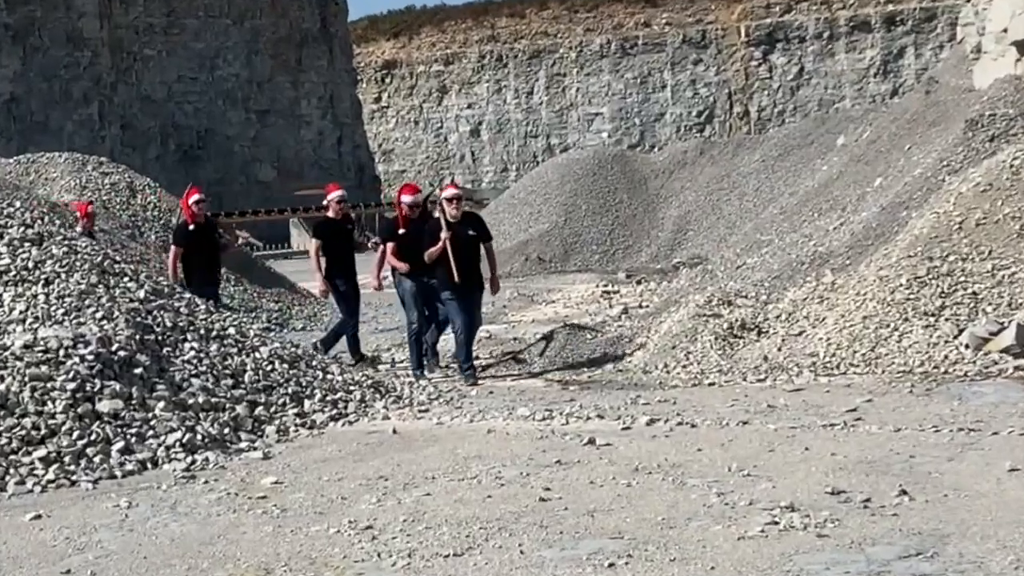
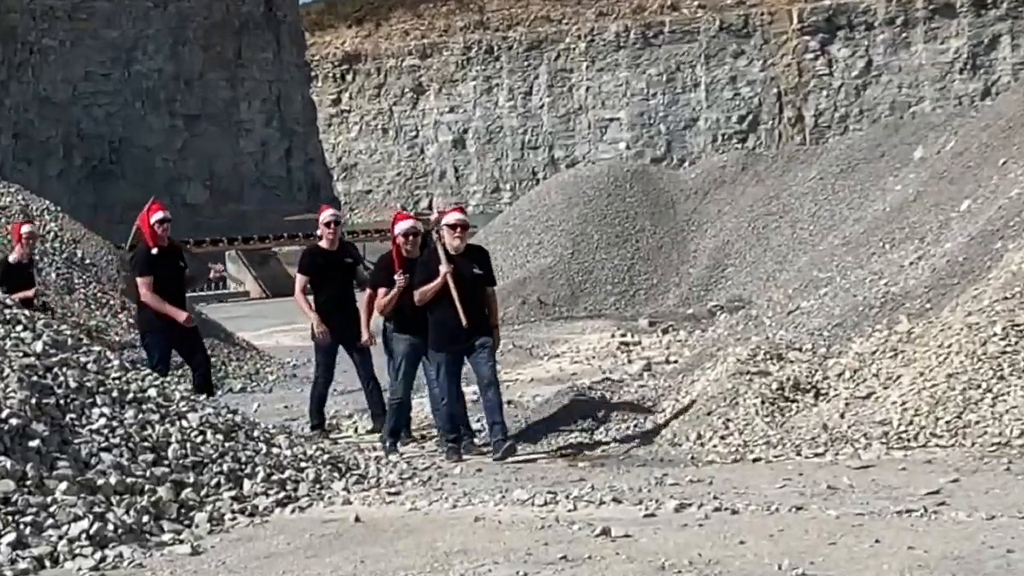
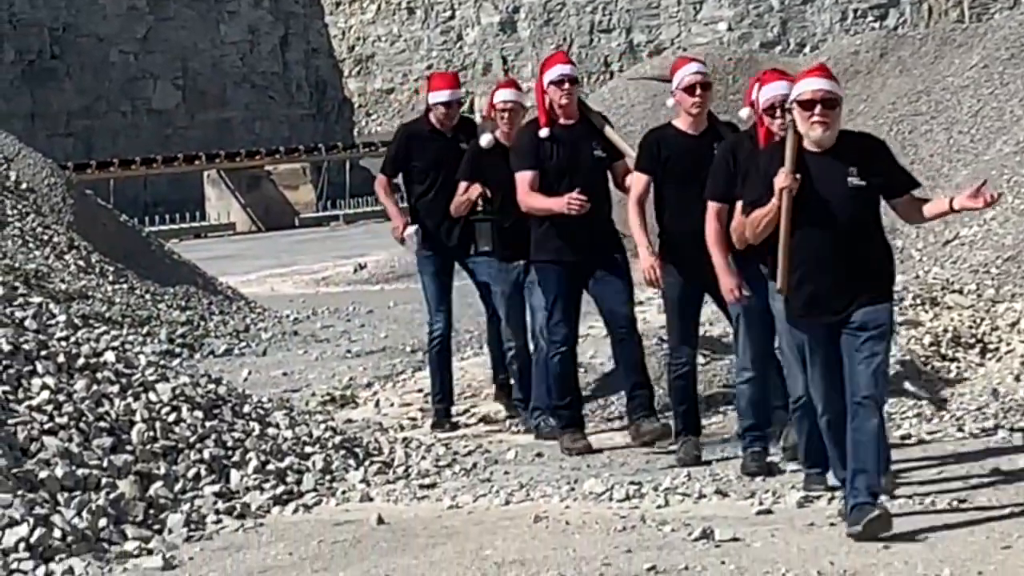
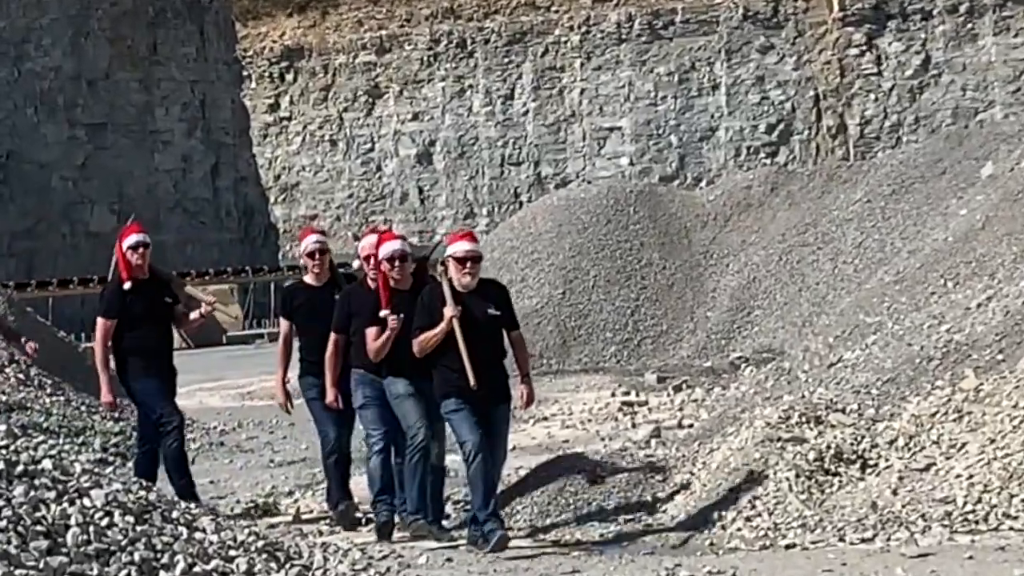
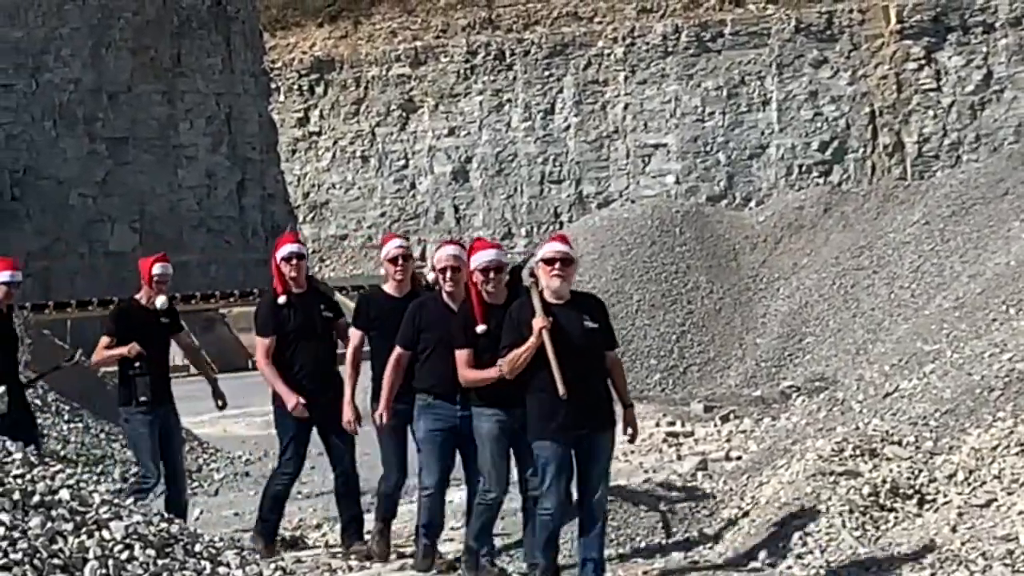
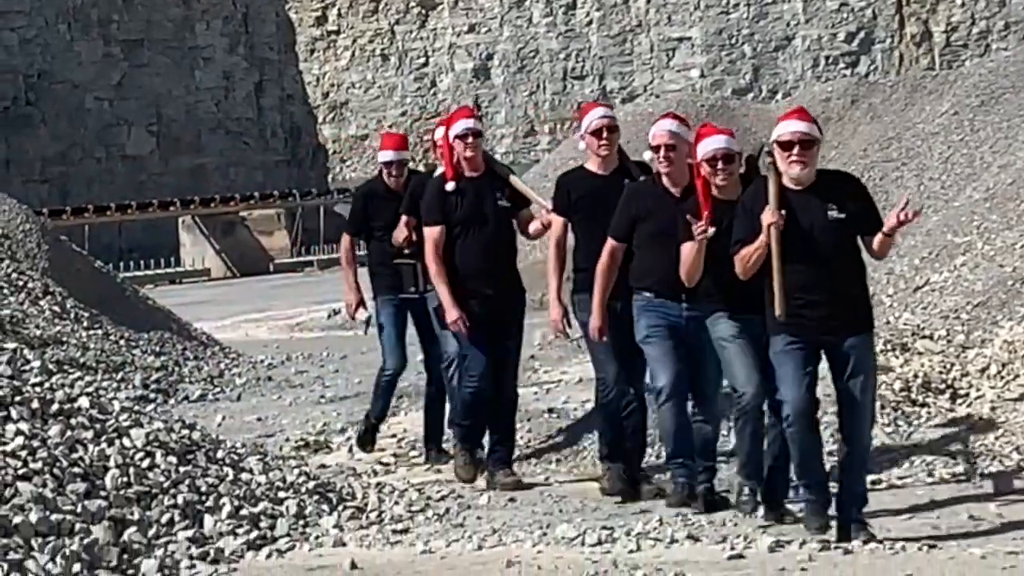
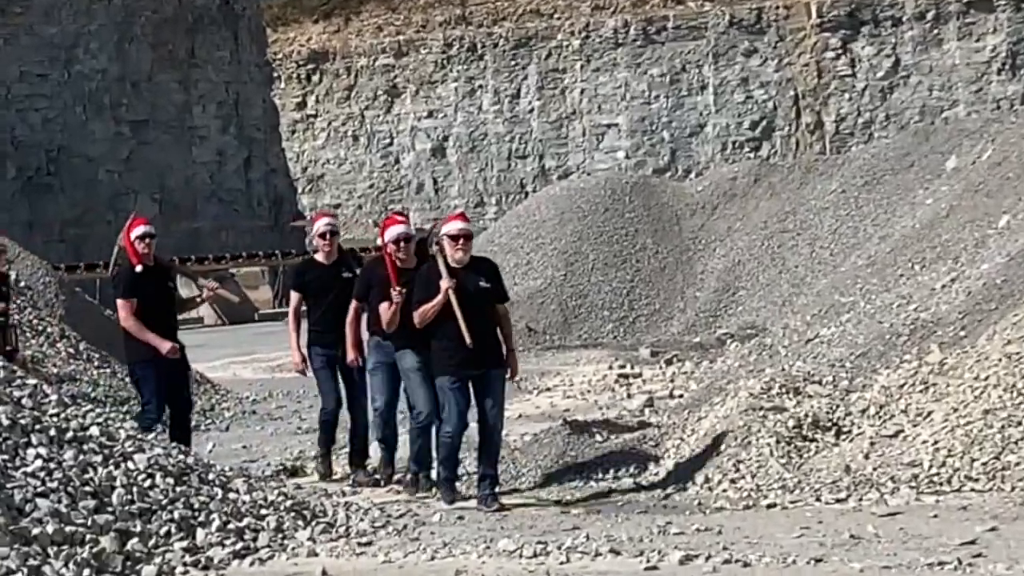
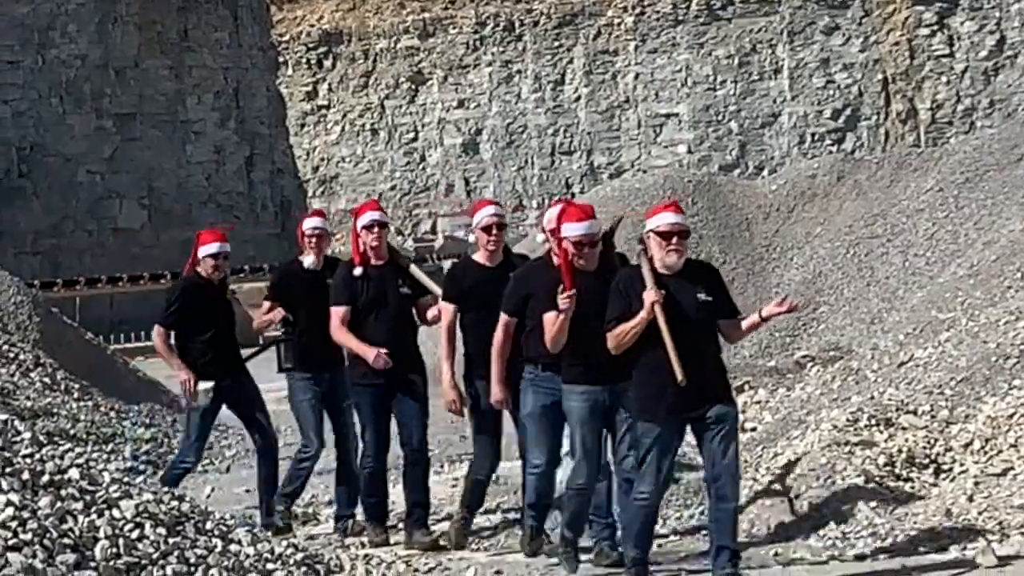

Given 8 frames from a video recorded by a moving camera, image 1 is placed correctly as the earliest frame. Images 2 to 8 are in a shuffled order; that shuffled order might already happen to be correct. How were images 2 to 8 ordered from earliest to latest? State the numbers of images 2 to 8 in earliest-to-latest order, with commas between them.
2, 7, 4, 5, 8, 6, 3
